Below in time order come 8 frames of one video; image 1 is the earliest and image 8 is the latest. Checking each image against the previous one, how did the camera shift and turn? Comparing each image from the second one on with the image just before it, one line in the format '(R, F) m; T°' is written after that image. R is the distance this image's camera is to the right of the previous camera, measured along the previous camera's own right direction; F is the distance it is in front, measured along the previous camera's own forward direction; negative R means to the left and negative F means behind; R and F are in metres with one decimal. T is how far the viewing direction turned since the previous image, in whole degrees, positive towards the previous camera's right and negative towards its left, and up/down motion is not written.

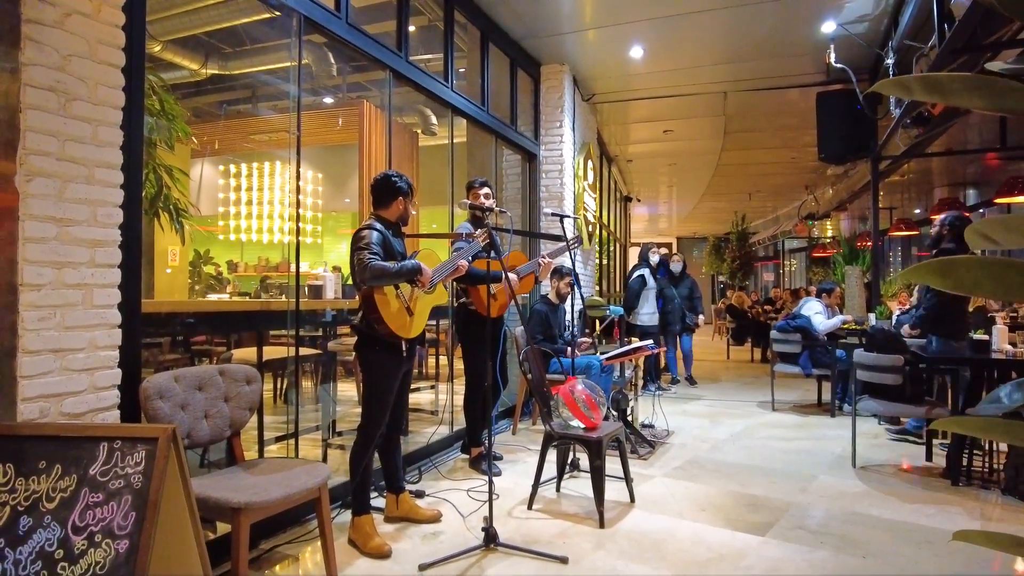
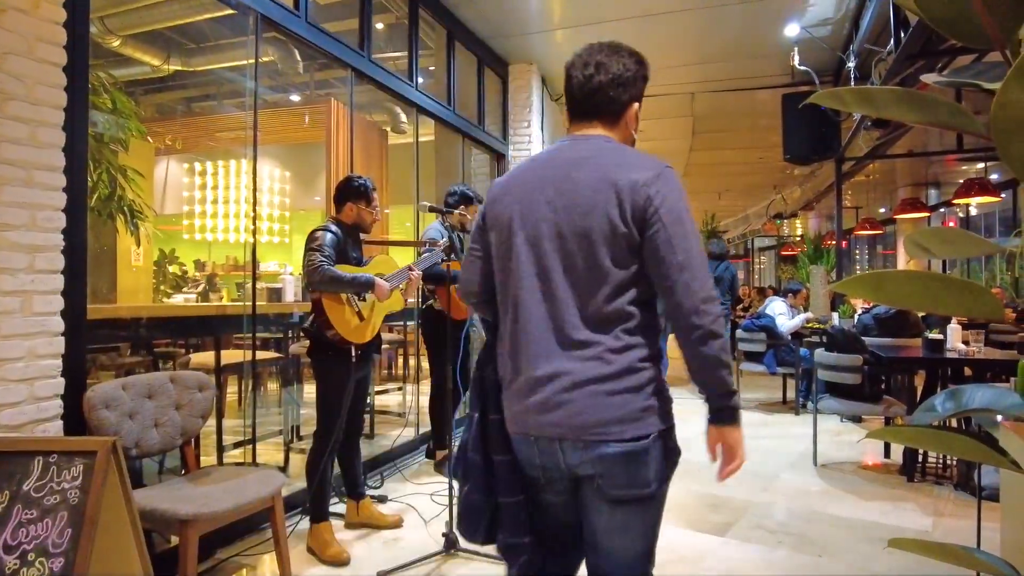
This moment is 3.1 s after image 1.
(+0.1, 0.0) m; +2°
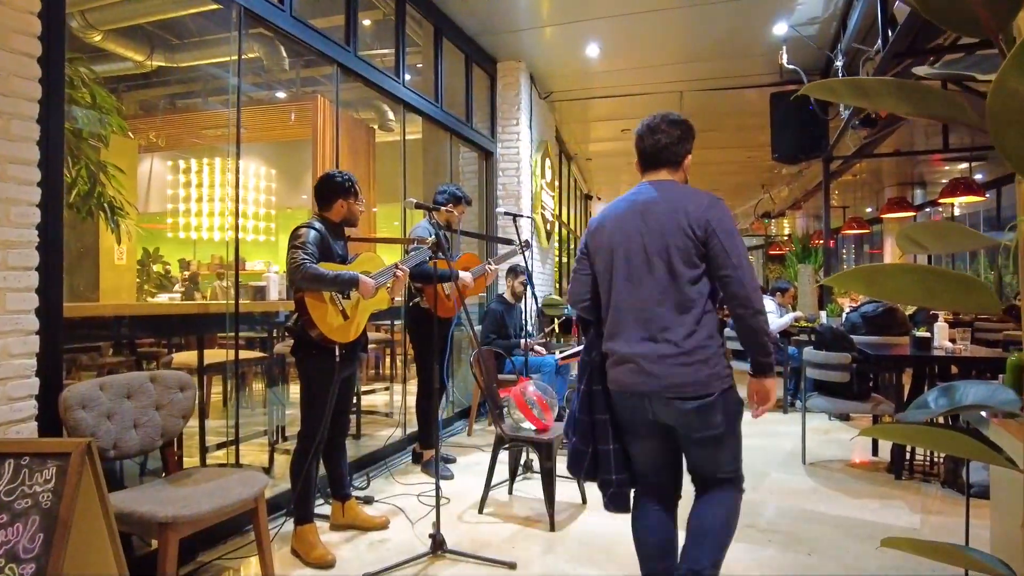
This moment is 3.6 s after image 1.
(0.0, 0.0) m; +1°
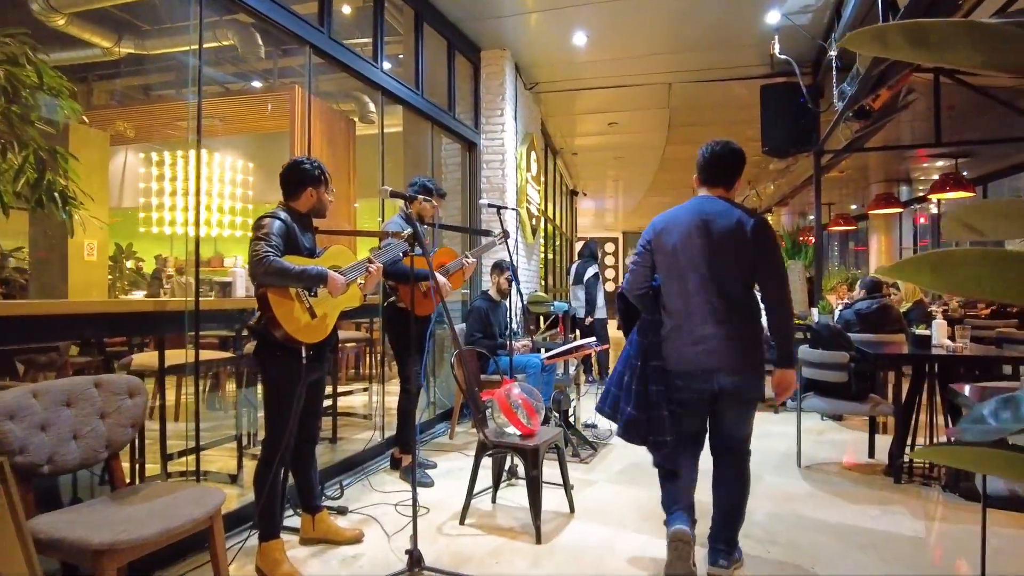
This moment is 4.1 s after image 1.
(0.0, +0.2) m; +1°
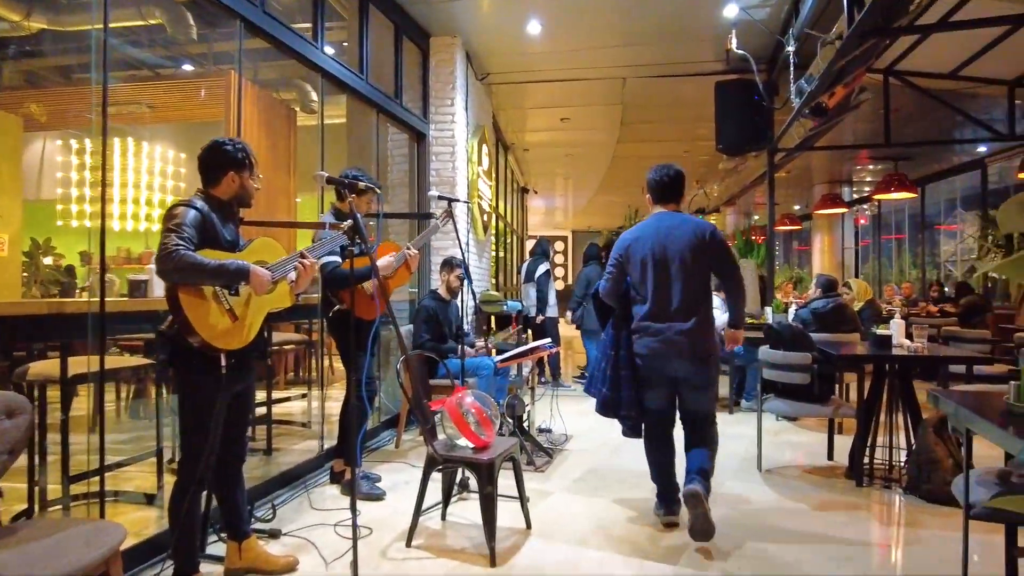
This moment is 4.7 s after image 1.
(0.0, +0.2) m; +4°
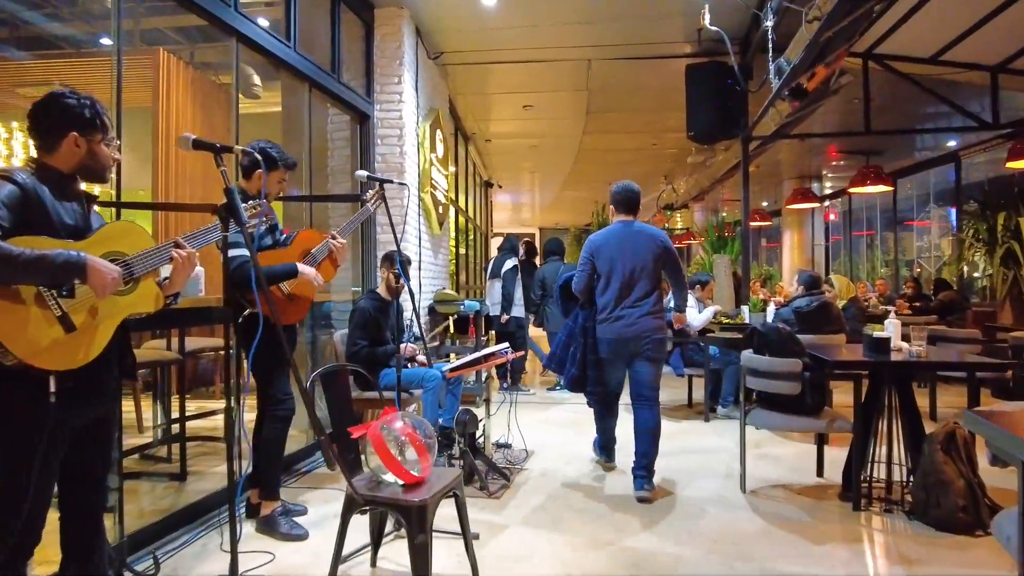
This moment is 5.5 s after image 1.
(+0.1, +0.4) m; +3°
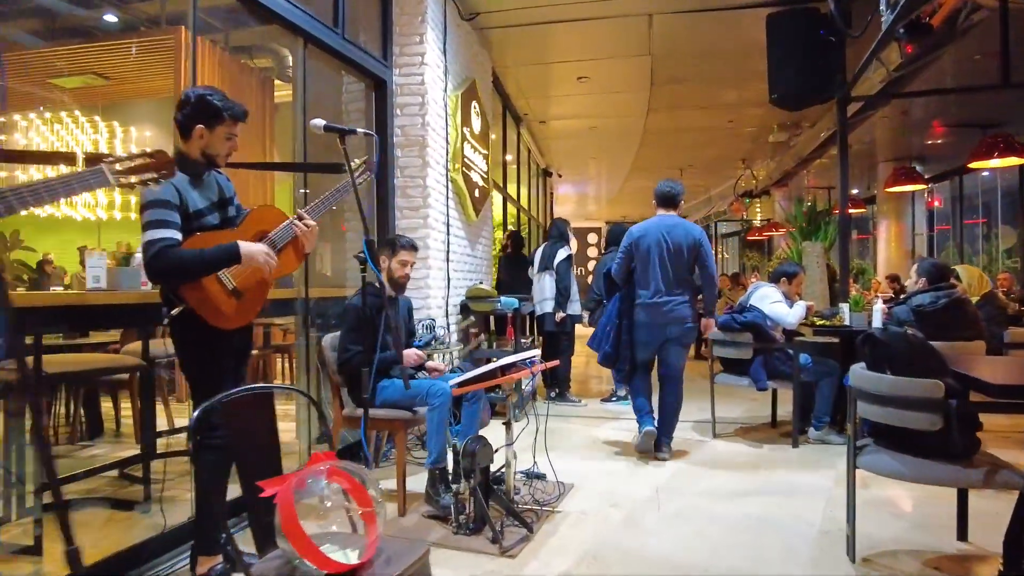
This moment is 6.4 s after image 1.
(+0.2, +0.7) m; -6°
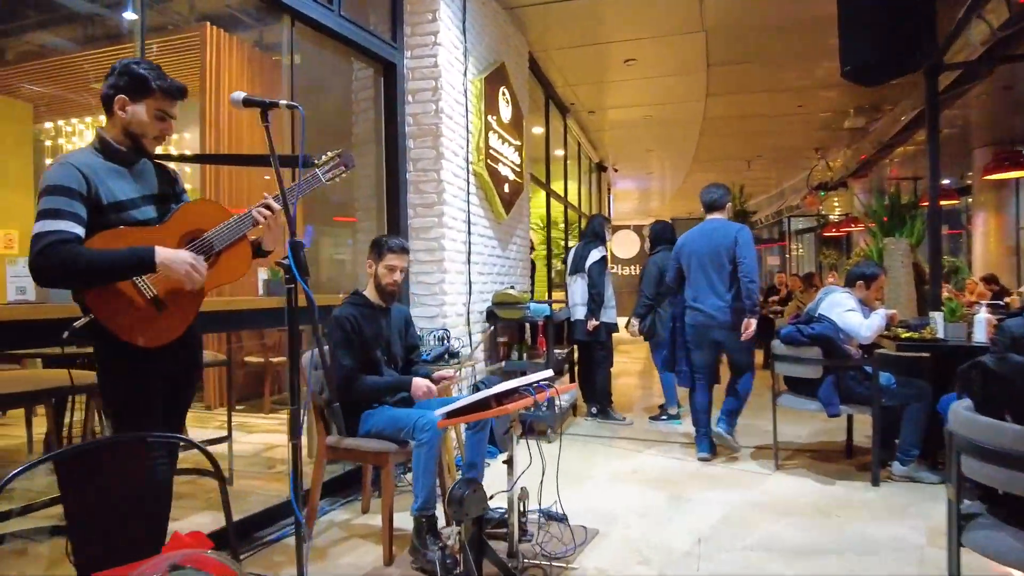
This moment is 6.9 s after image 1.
(+0.2, +0.4) m; -6°
